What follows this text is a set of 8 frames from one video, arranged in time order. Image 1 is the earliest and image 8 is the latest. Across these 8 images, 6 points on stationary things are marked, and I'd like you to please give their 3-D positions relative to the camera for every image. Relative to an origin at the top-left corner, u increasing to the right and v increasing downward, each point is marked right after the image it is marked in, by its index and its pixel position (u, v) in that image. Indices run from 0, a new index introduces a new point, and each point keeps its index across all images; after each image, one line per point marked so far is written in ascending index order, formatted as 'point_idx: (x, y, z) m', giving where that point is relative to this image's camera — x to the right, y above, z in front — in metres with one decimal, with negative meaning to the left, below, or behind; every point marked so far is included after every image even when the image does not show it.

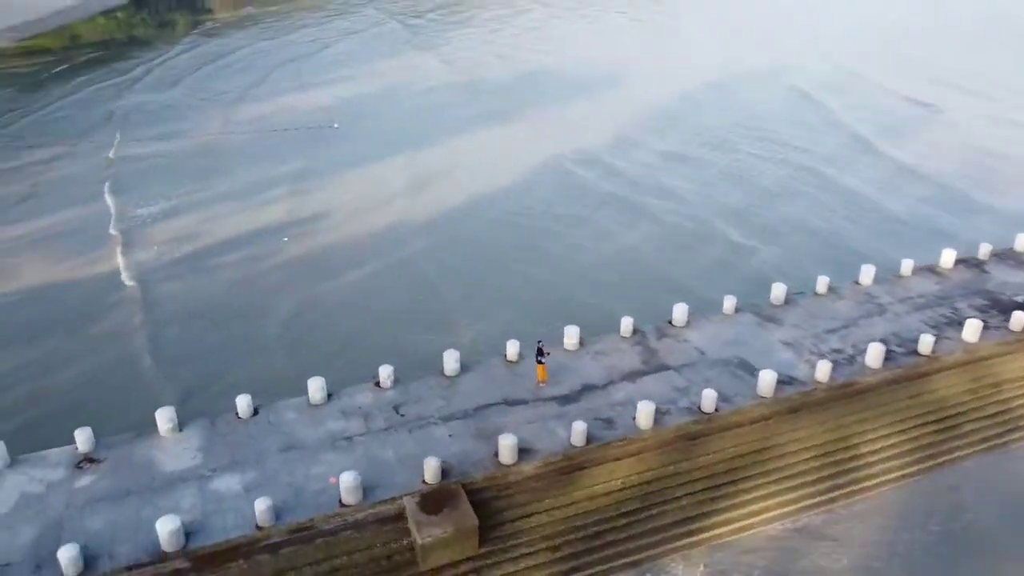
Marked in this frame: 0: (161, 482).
0: (-3.9, -2.2, +9.1) m
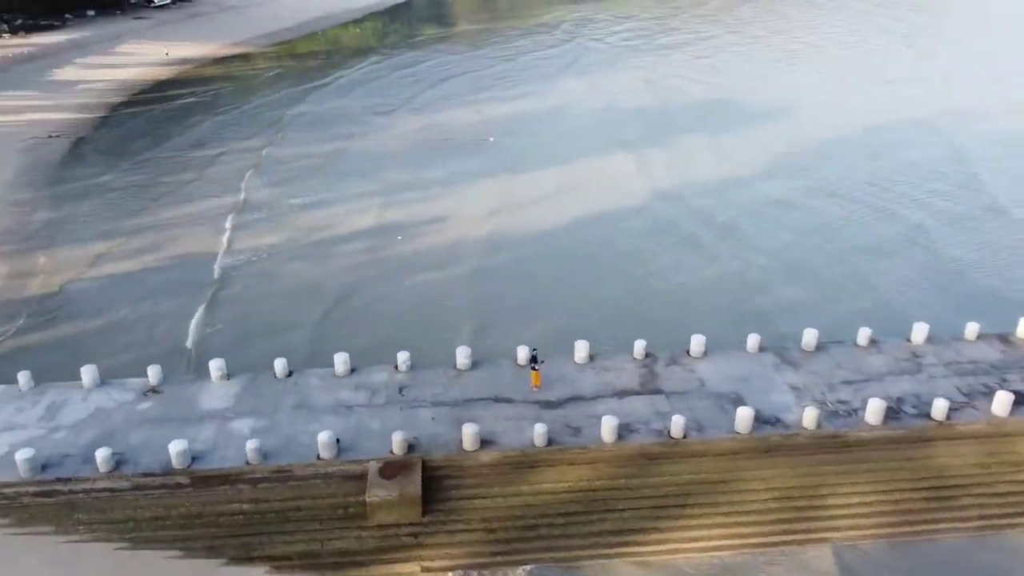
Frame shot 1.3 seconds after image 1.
0: (-4.4, -1.8, +11.3) m
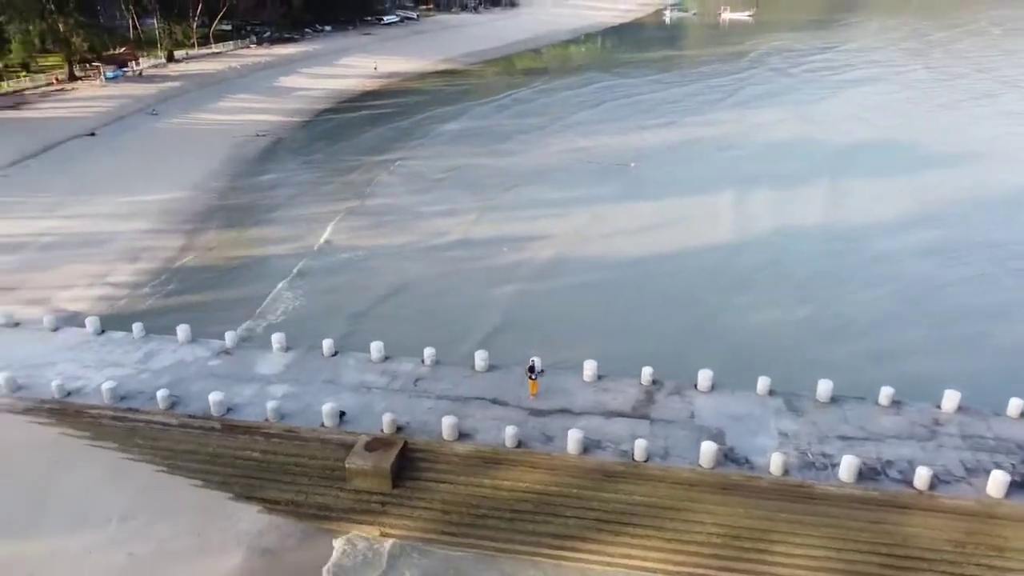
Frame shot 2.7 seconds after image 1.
0: (-4.4, -1.5, +13.6) m
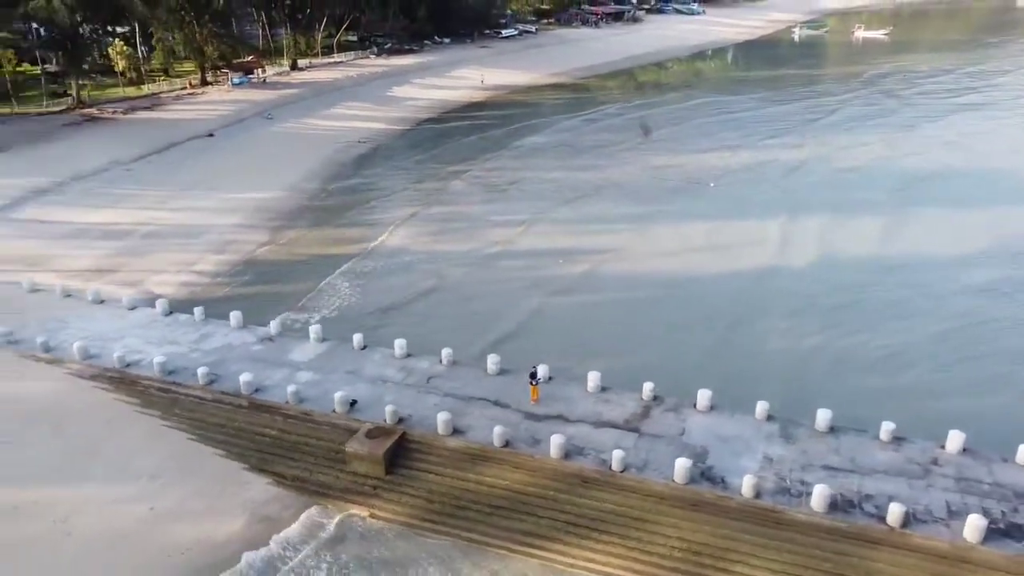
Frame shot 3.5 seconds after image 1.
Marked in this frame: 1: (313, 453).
0: (-4.3, -1.3, +15.0) m
1: (-3.2, -2.6, +13.0) m
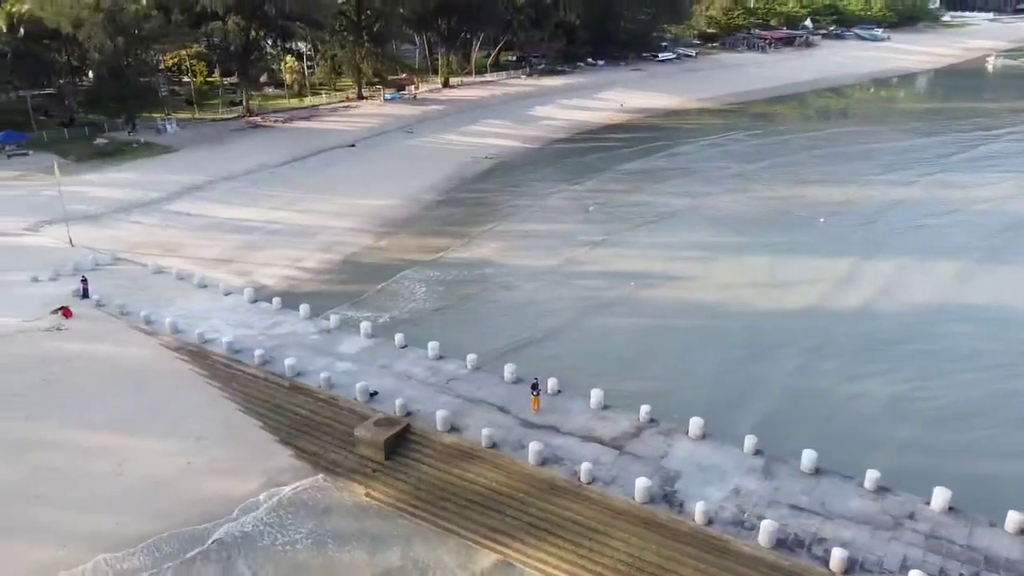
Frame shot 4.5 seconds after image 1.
0: (-3.8, -1.3, +16.8) m
1: (-3.2, -2.6, +14.6) m
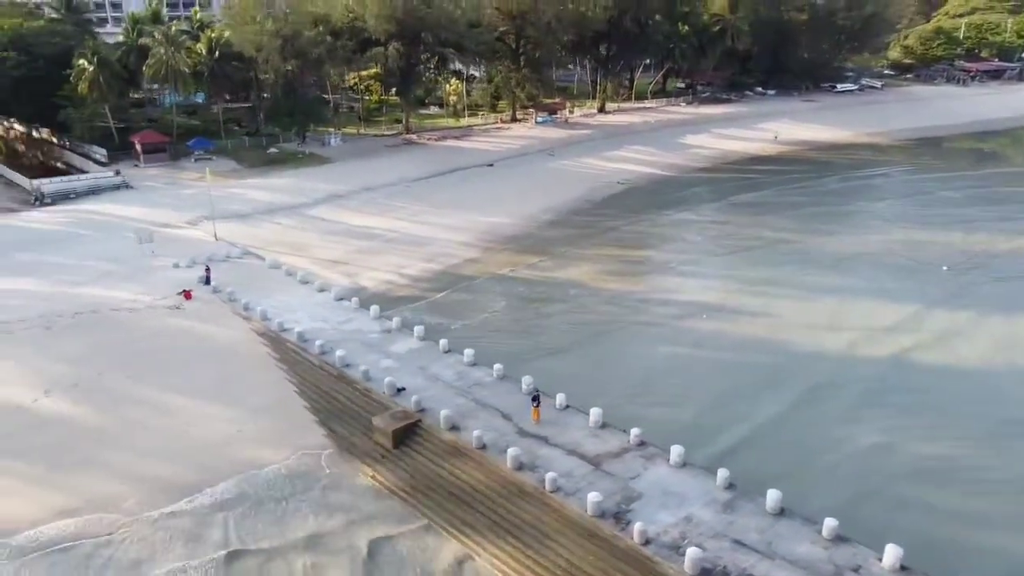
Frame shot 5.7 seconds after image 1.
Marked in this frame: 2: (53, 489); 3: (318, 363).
0: (-3.0, -1.4, +18.7) m
1: (-3.1, -2.6, +16.4) m
2: (-8.3, -3.6, +14.8) m
3: (-4.2, -1.7, +17.9) m
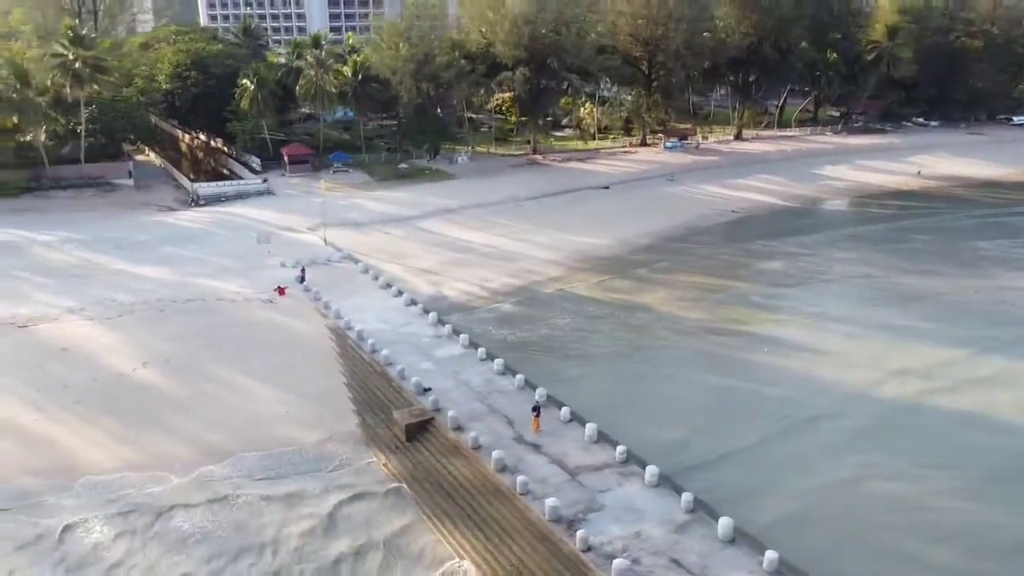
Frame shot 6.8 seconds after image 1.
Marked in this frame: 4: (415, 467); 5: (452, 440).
0: (-2.2, -1.6, +20.3) m
1: (-2.8, -2.8, +18.1) m
2: (-8.3, -3.3, +17.6) m
3: (-3.5, -1.8, +19.8) m
4: (-1.9, -3.6, +16.3) m
5: (-1.3, -2.9, +16.3) m
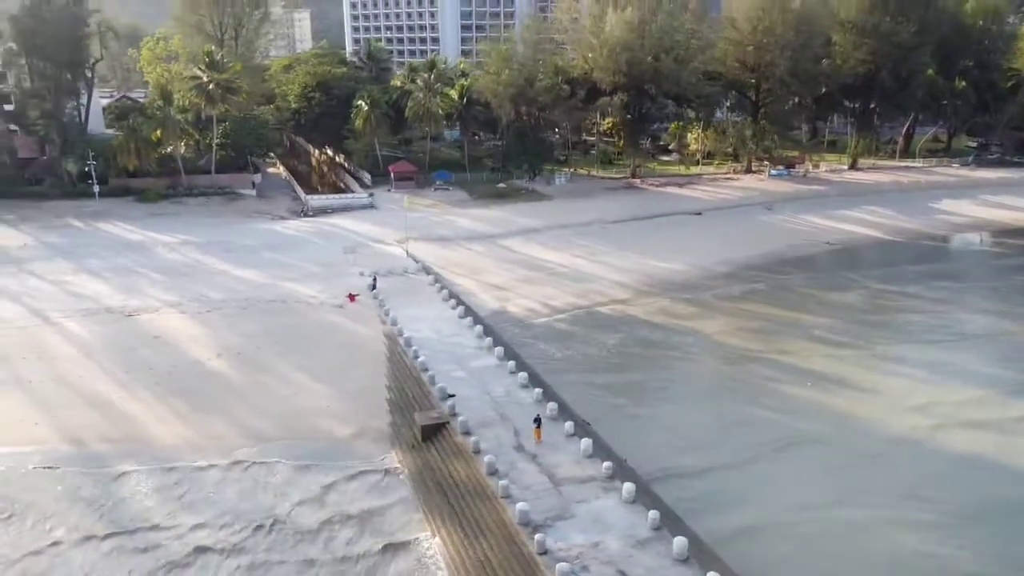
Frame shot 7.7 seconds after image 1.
0: (-1.4, -1.9, +21.6) m
1: (-2.4, -3.0, +19.5) m
2: (-8.0, -3.2, +20.0) m
3: (-2.8, -2.1, +21.3) m
4: (-1.8, -3.8, +17.6) m
5: (-1.3, -3.2, +17.5) m
